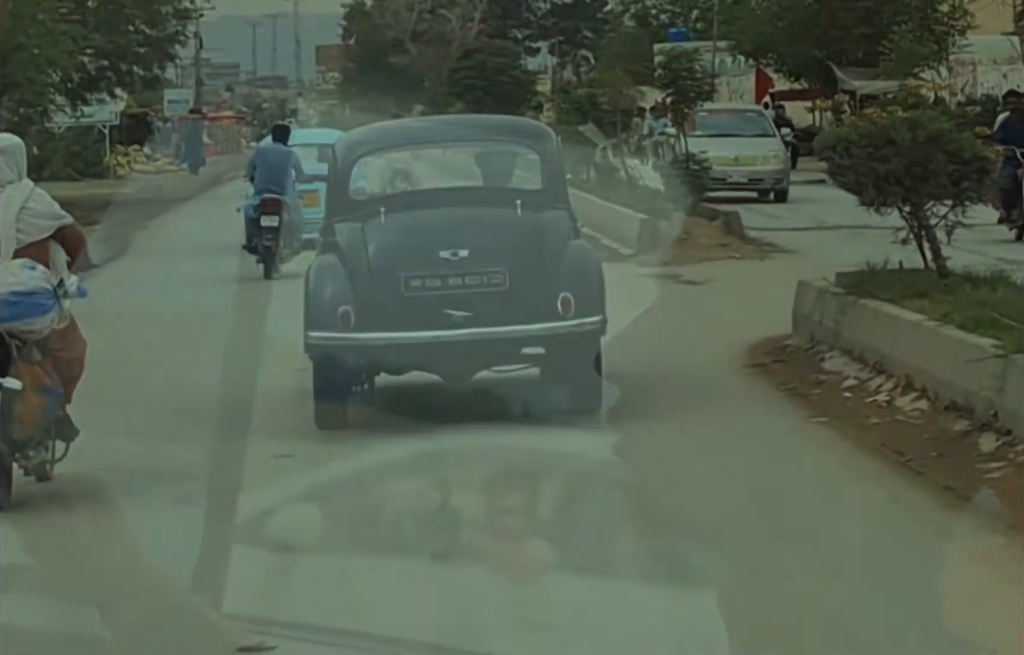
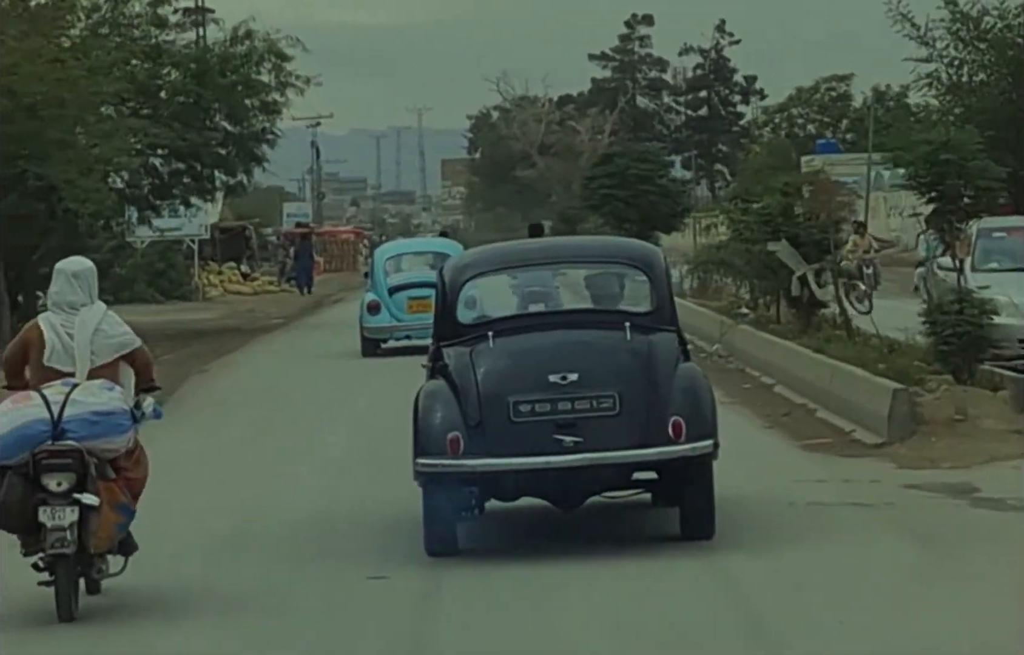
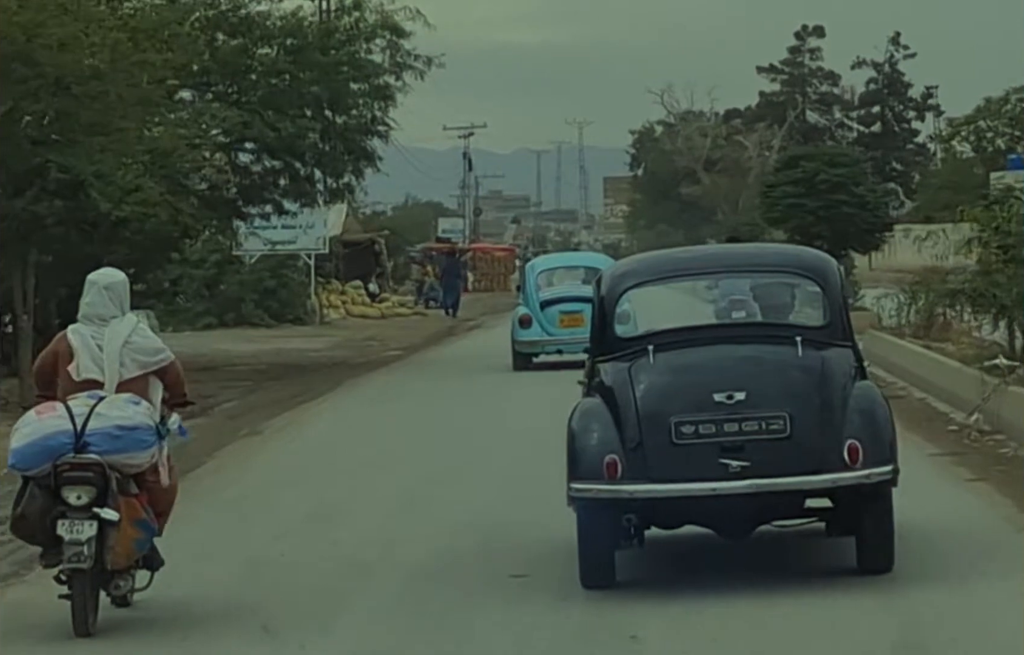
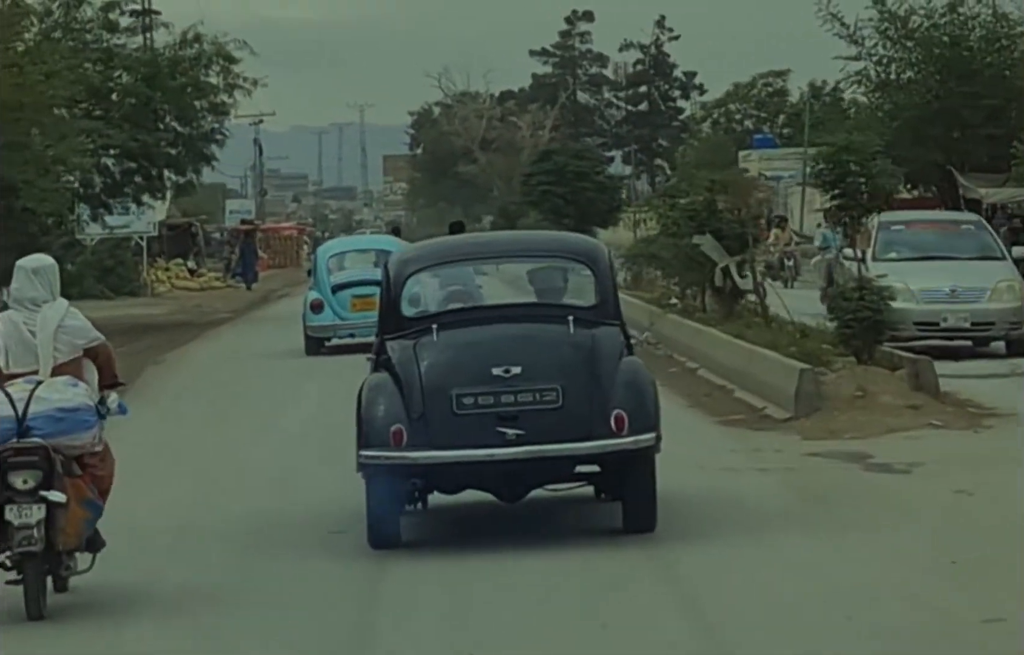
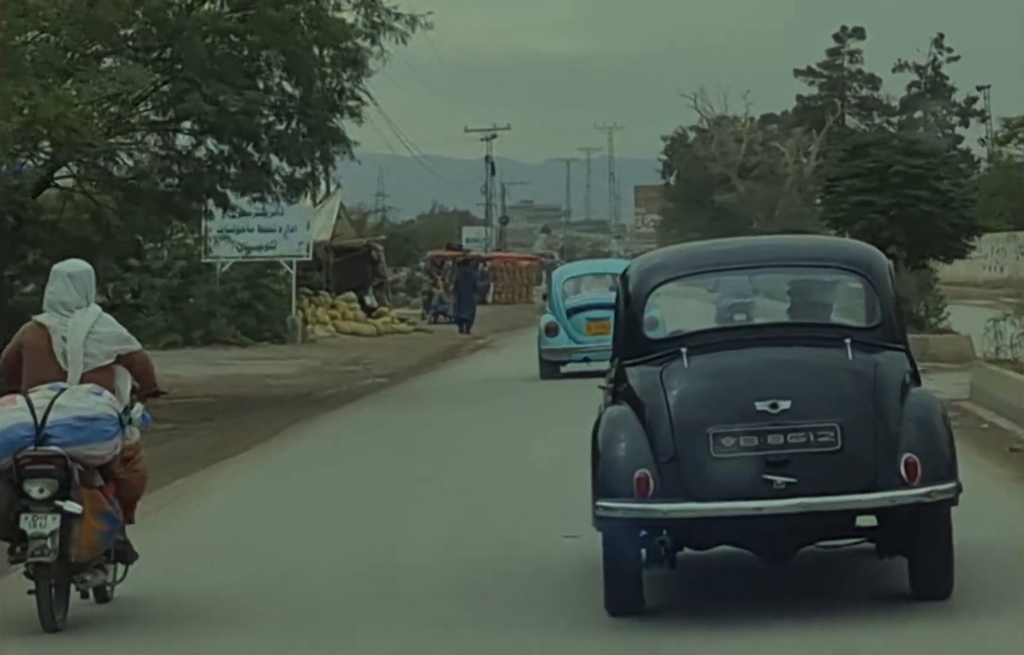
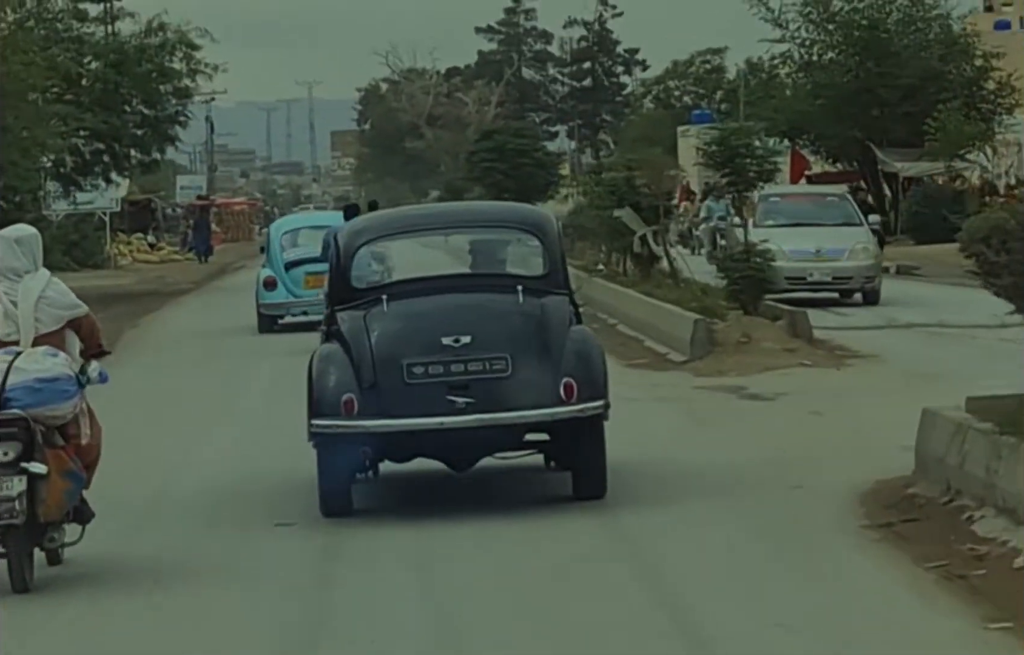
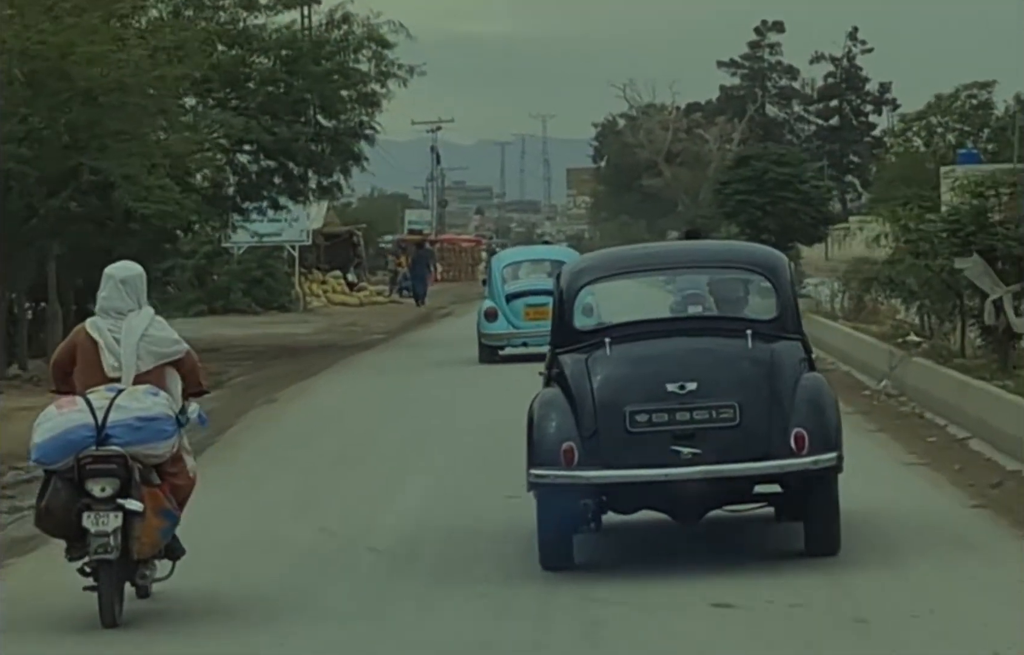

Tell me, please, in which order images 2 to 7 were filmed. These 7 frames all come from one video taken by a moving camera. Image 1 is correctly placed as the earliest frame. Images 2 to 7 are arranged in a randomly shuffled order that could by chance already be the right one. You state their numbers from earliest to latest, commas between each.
6, 4, 2, 7, 3, 5
